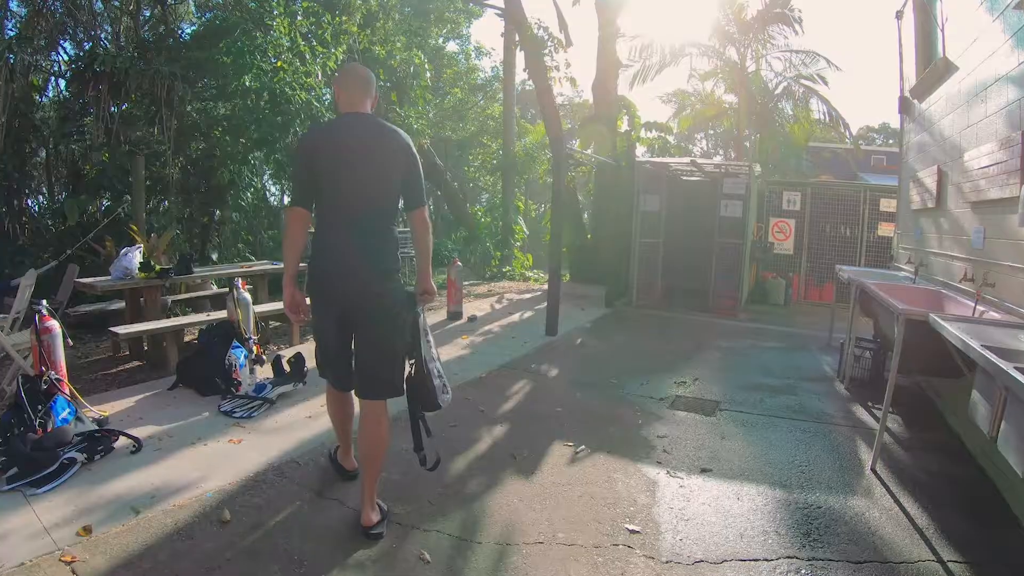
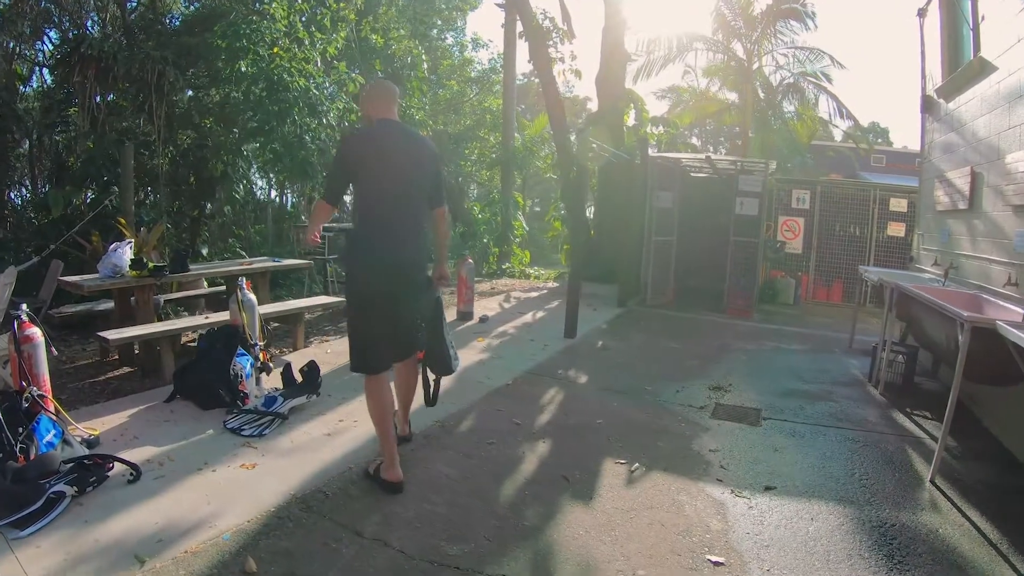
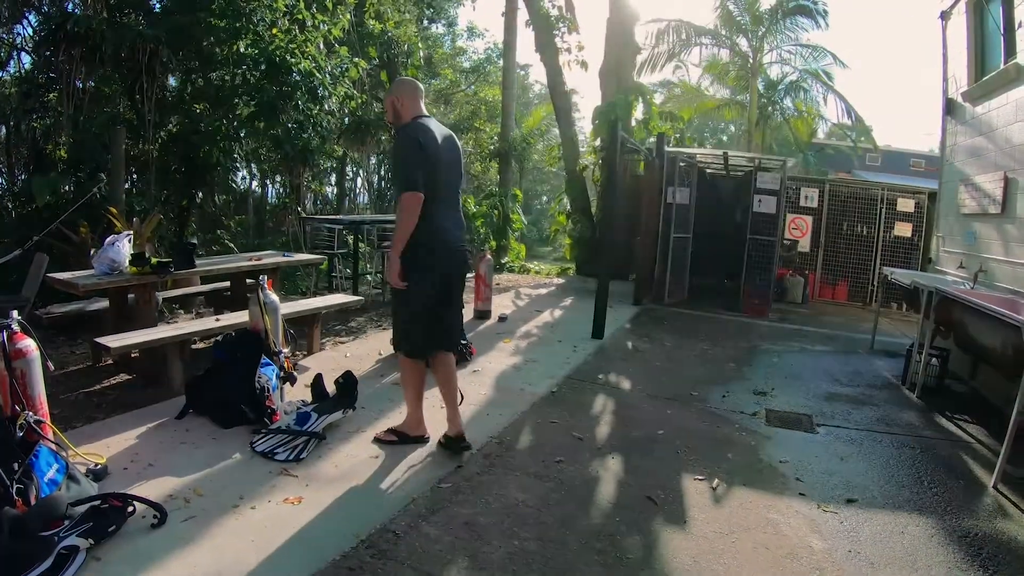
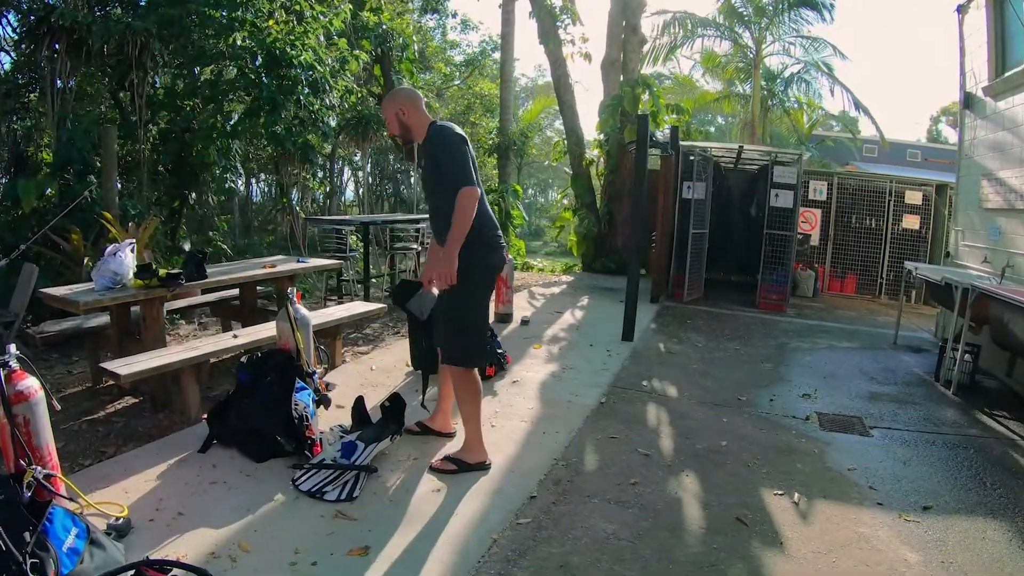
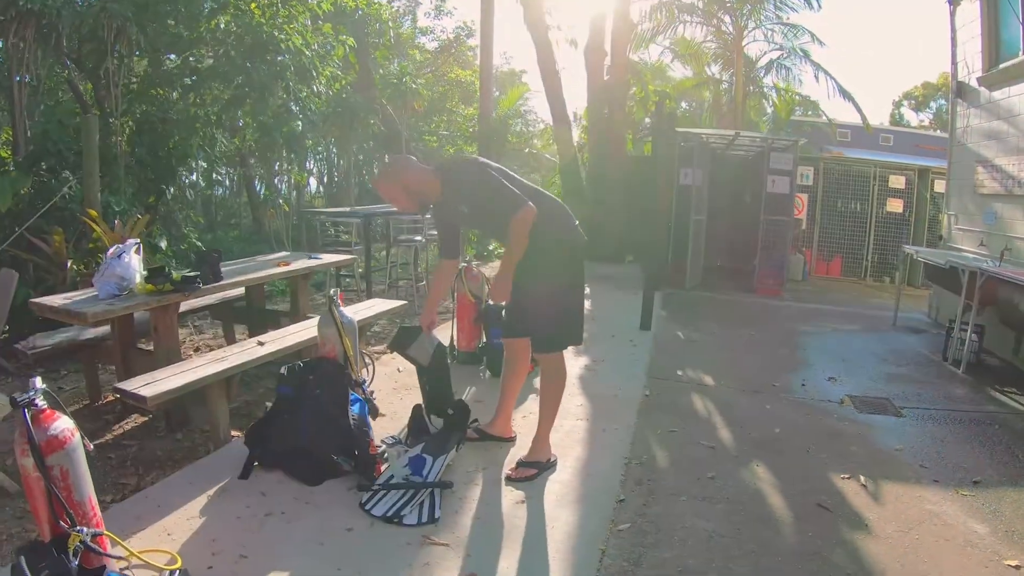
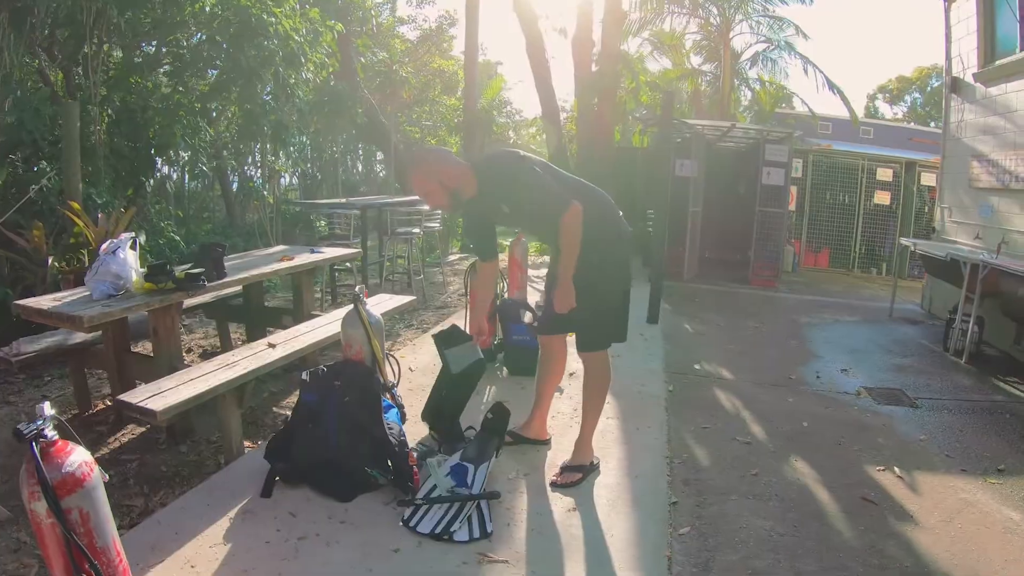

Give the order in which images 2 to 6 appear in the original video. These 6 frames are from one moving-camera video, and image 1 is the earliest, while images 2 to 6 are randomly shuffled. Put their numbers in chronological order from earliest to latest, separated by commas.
2, 3, 4, 5, 6
